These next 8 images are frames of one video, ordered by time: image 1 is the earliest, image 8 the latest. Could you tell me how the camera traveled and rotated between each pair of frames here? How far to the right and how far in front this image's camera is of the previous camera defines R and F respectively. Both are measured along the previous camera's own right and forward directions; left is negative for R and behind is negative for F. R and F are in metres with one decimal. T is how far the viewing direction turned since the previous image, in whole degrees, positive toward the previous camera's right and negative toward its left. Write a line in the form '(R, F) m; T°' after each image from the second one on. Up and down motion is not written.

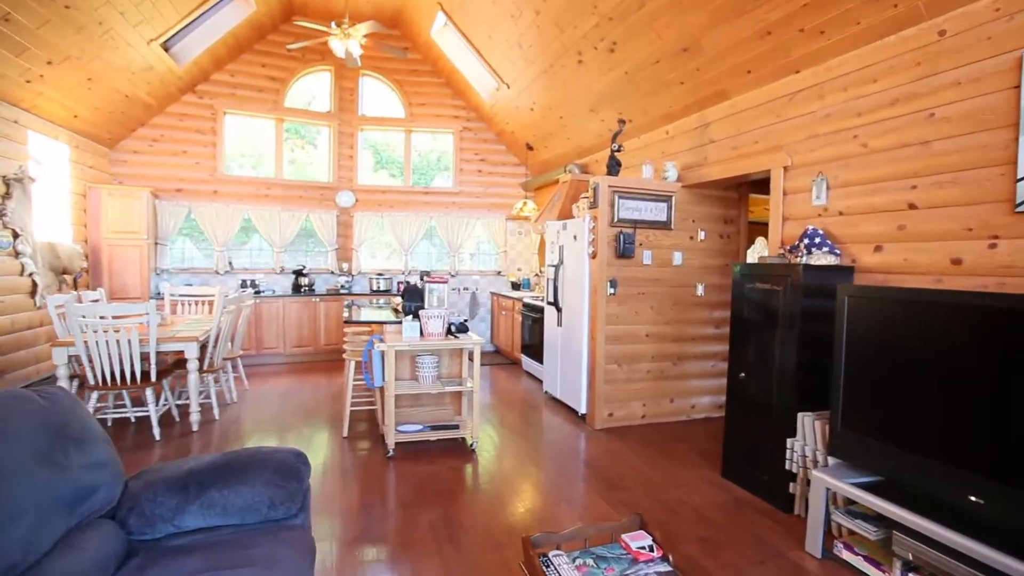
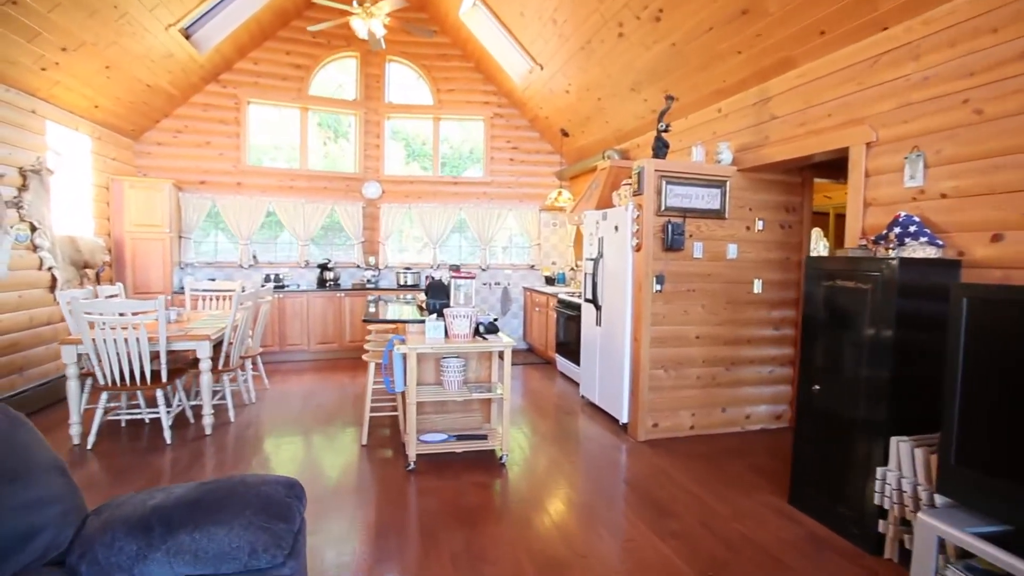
(0.0, +0.4) m; -4°
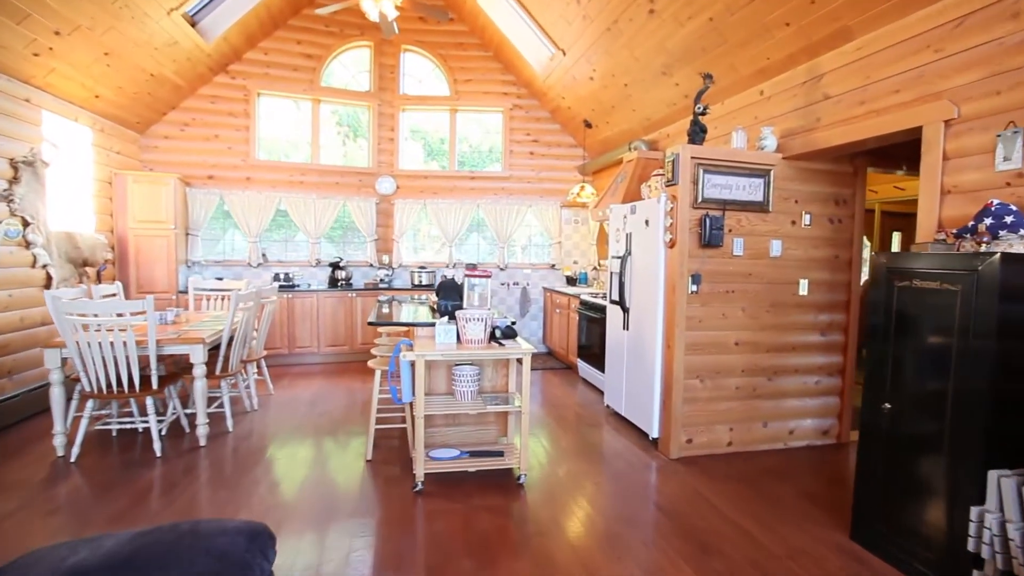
(0.0, +0.3) m; -2°
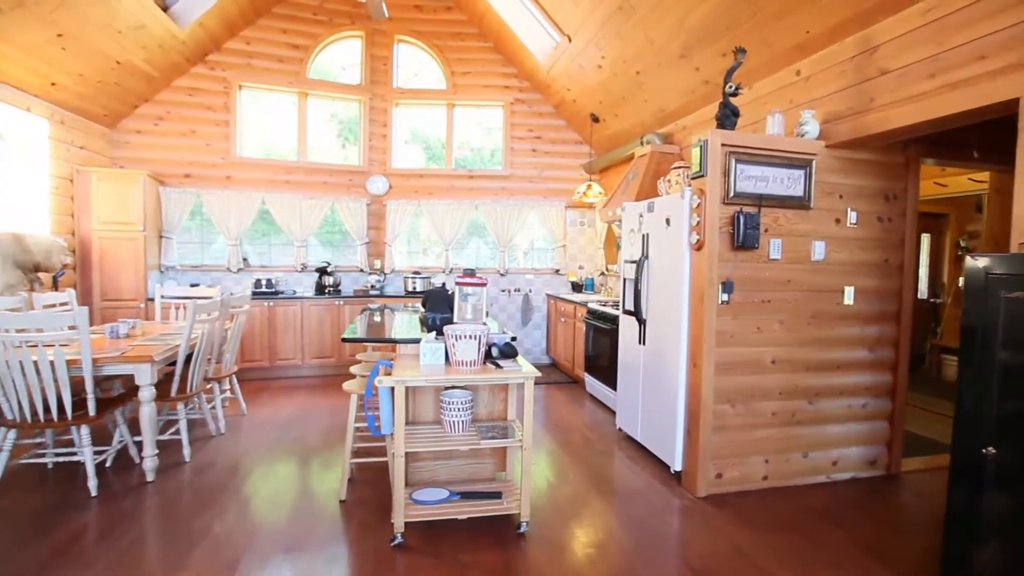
(0.0, +0.5) m; 0°
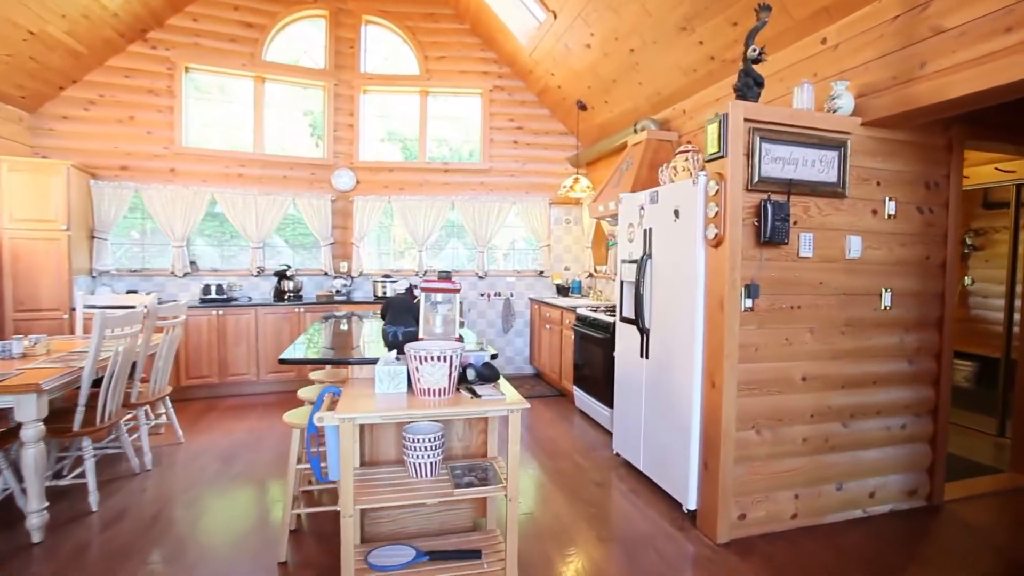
(0.0, +0.5) m; +2°
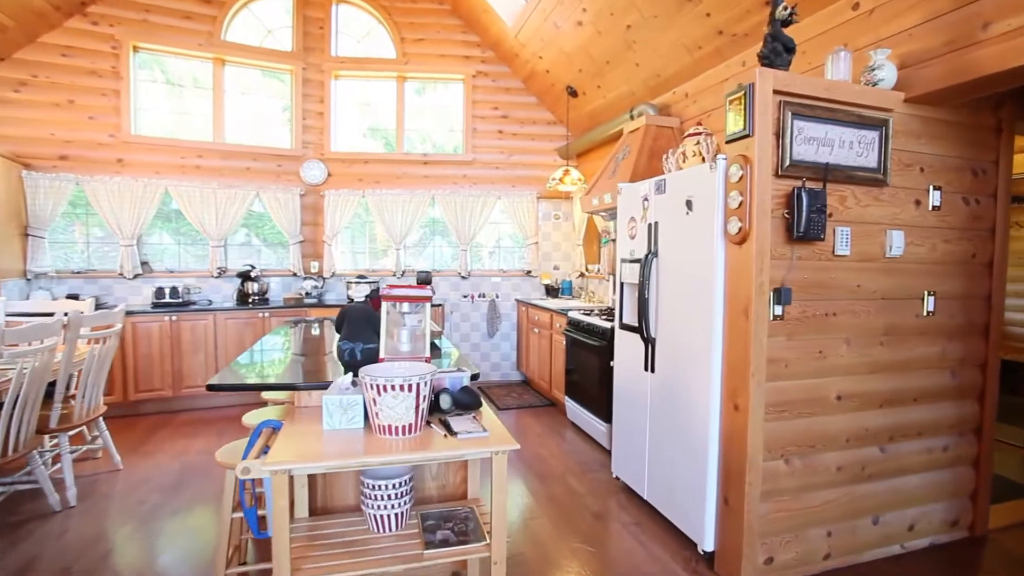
(0.0, +0.4) m; +2°
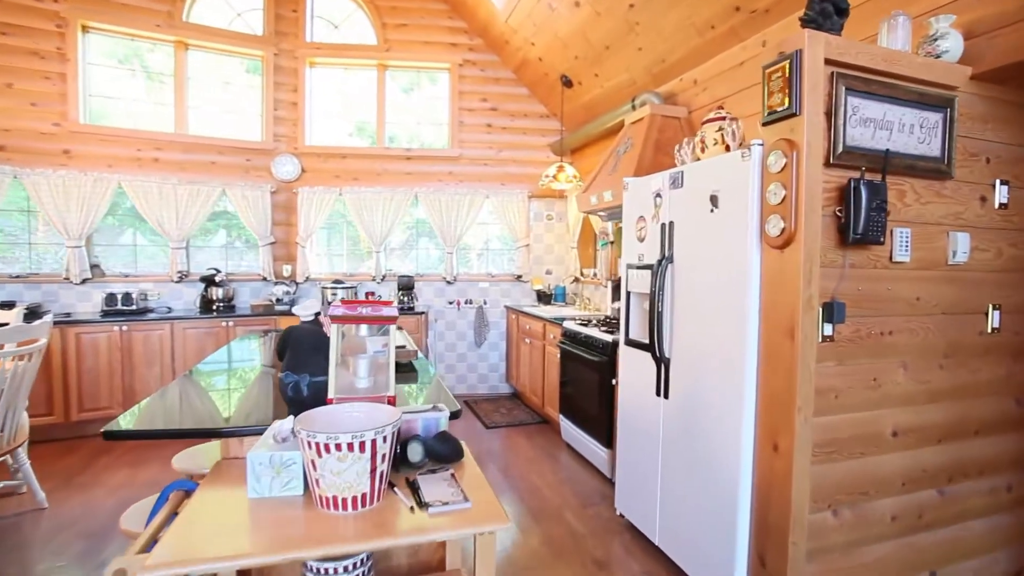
(0.0, +0.4) m; +1°
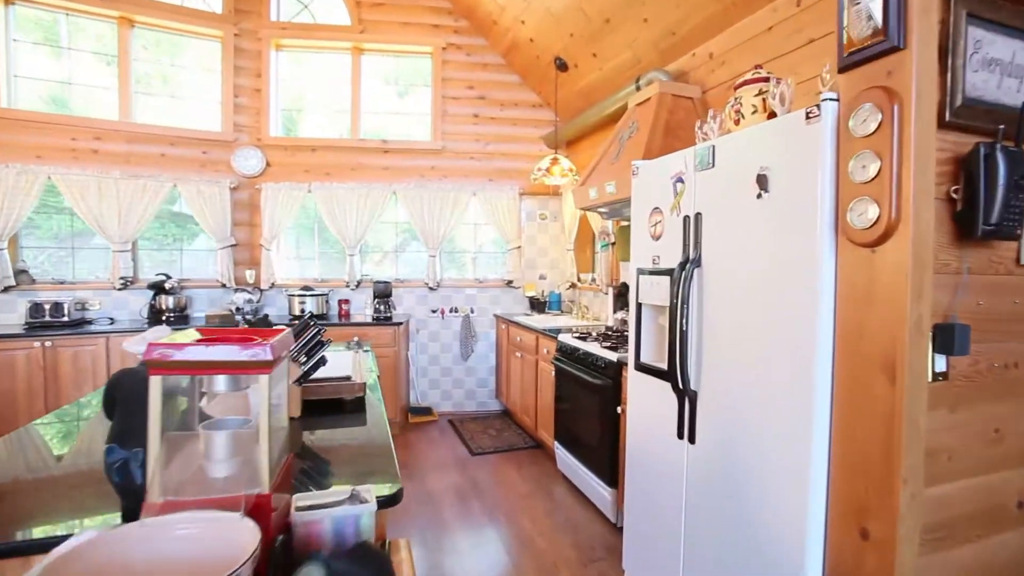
(+0.1, +0.5) m; 0°
